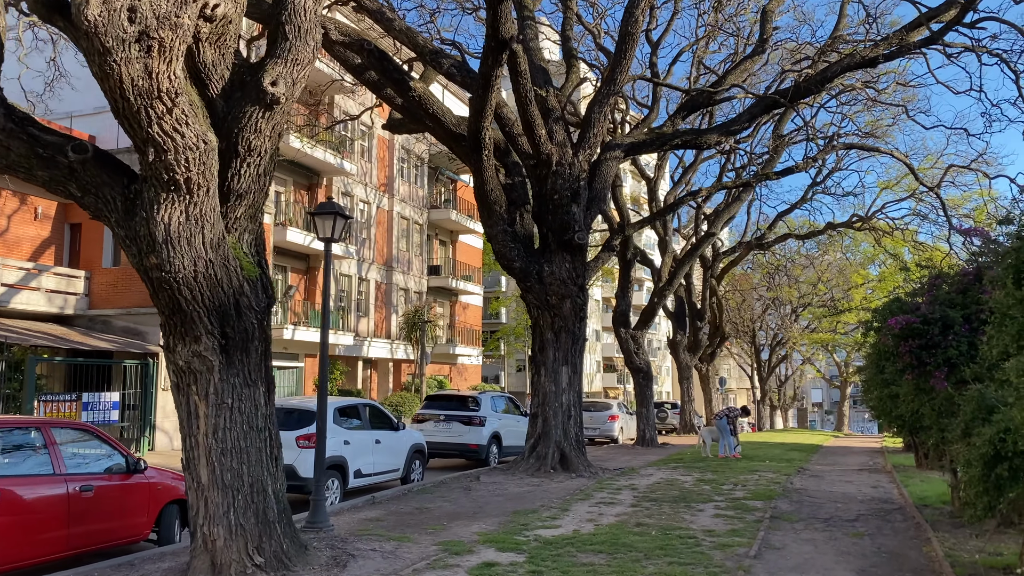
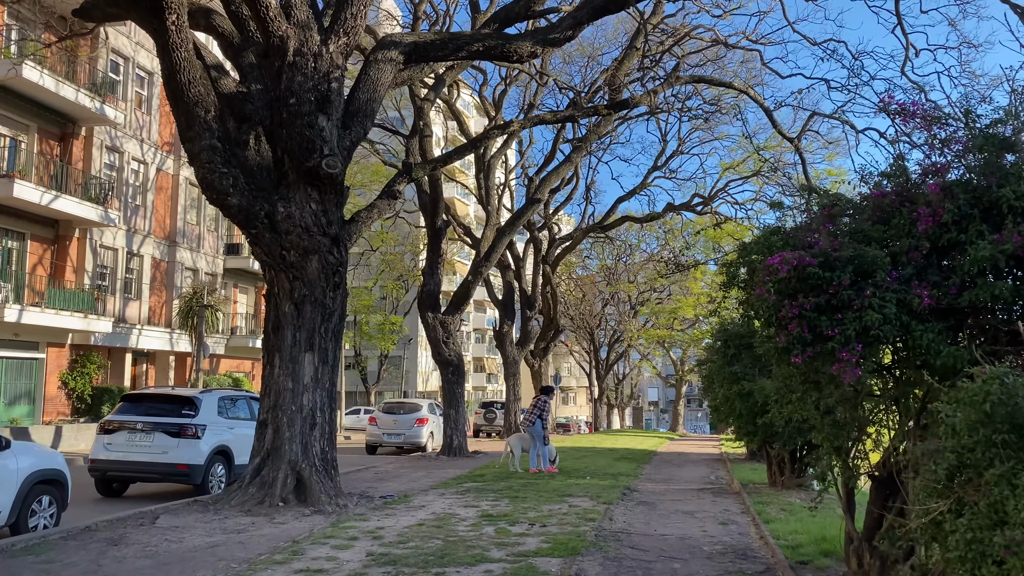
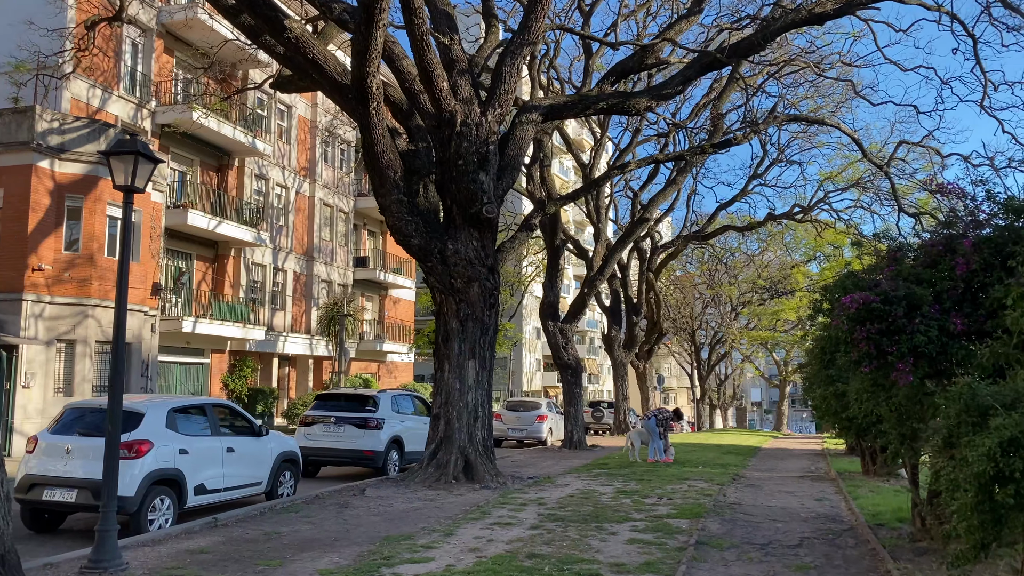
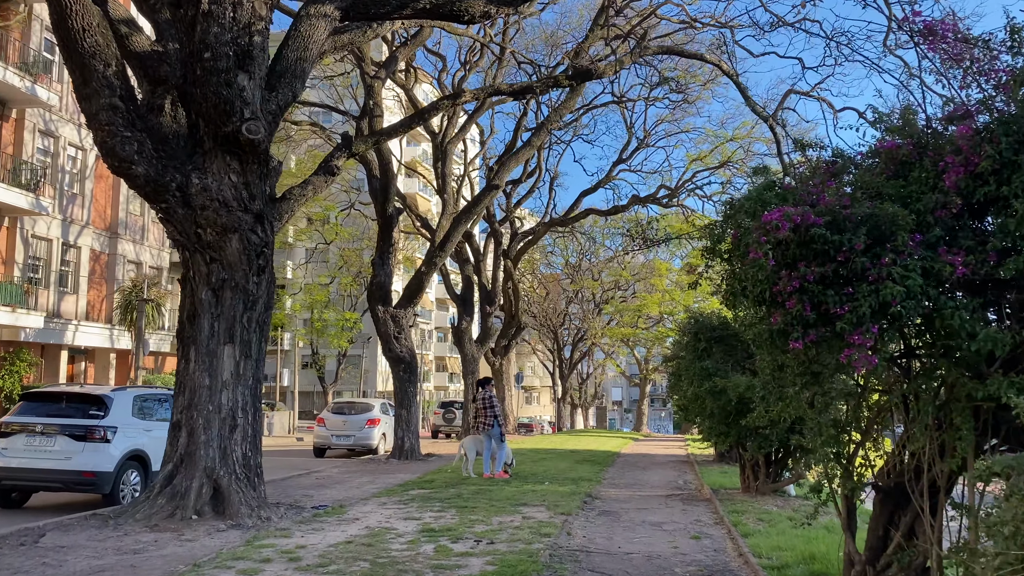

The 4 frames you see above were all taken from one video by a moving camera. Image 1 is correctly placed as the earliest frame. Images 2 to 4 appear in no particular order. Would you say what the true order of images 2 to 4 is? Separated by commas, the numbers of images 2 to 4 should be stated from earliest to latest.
3, 2, 4
